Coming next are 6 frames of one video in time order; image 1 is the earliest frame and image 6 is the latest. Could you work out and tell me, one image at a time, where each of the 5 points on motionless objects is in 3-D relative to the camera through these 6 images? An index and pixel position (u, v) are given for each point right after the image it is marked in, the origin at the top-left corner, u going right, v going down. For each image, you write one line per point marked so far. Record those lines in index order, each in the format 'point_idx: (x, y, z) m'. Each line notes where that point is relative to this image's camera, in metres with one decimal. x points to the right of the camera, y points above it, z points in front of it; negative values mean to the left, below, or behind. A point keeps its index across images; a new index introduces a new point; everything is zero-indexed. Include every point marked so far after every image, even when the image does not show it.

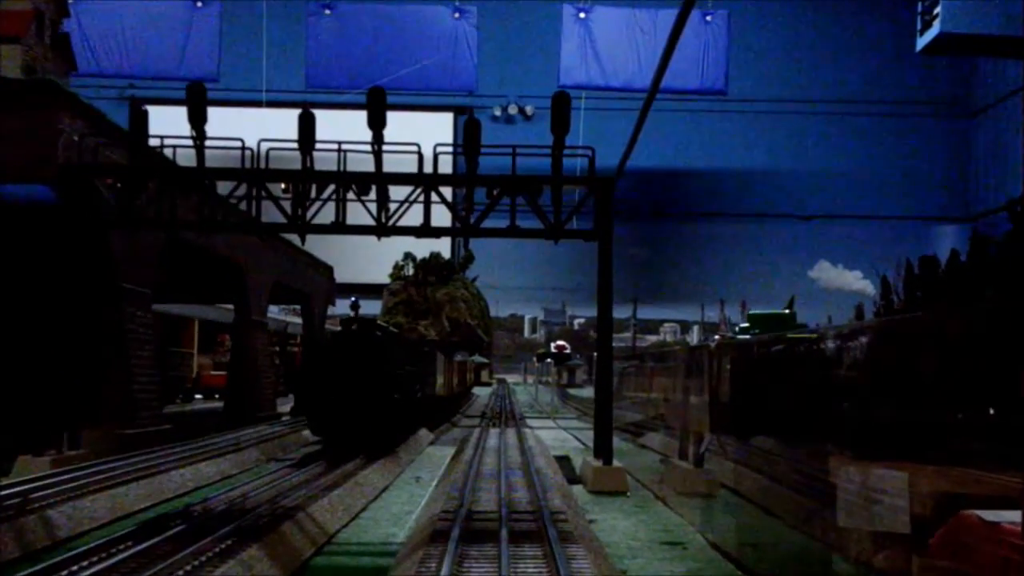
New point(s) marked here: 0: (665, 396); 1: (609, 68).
0: (+2.3, -1.6, +14.1) m
1: (+1.2, +2.8, +13.1) m
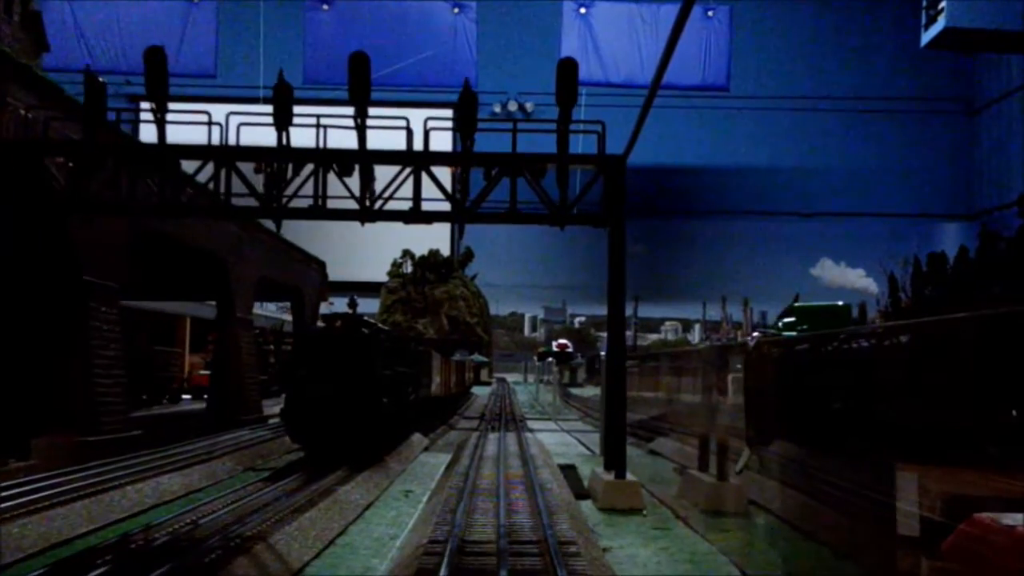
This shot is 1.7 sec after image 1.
0: (+2.3, -1.6, +13.5) m
1: (+1.2, +2.9, +12.5) m
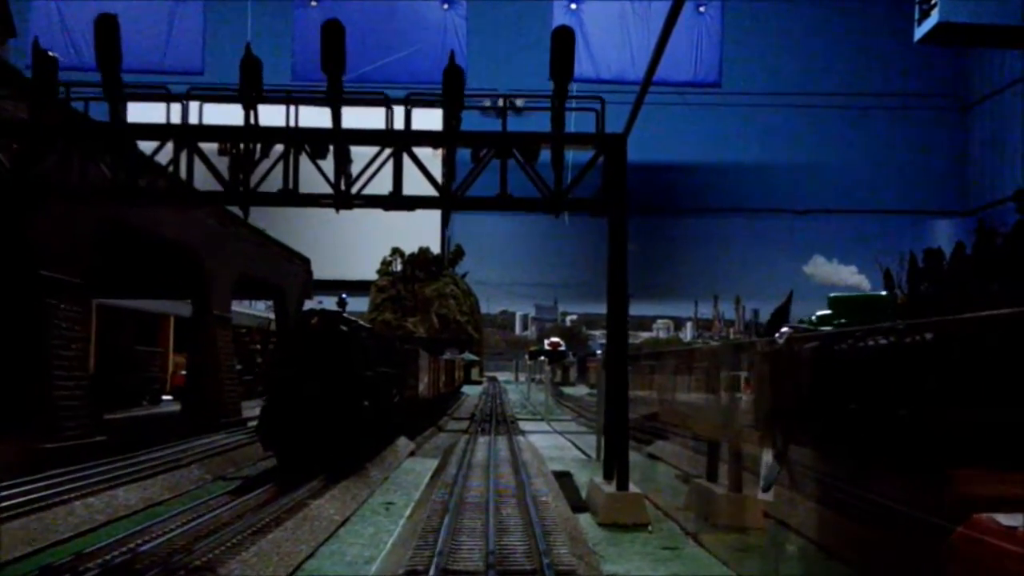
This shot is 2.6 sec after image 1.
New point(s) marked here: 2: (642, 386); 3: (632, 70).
0: (+2.2, -1.5, +13.1) m
1: (+1.1, +2.9, +12.0) m
2: (+2.1, -1.5, +15.6) m
3: (+1.5, +2.7, +11.8) m
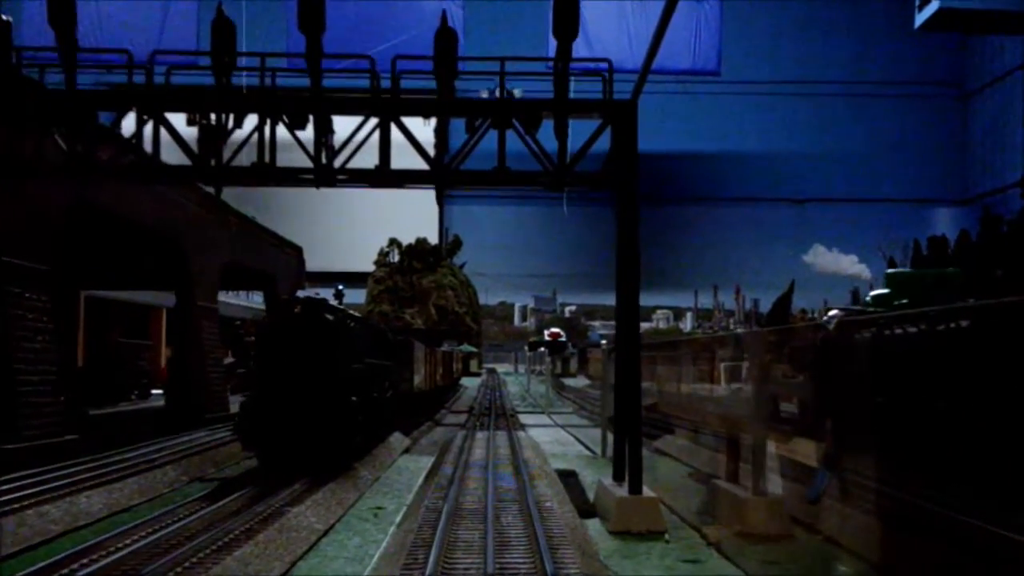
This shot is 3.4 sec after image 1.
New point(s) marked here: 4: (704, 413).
0: (+2.1, -1.4, +12.7) m
1: (+1.1, +3.0, +11.6) m
2: (+2.0, -1.3, +15.2) m
3: (+1.5, +2.8, +11.4) m
4: (+2.2, -1.4, +11.3) m
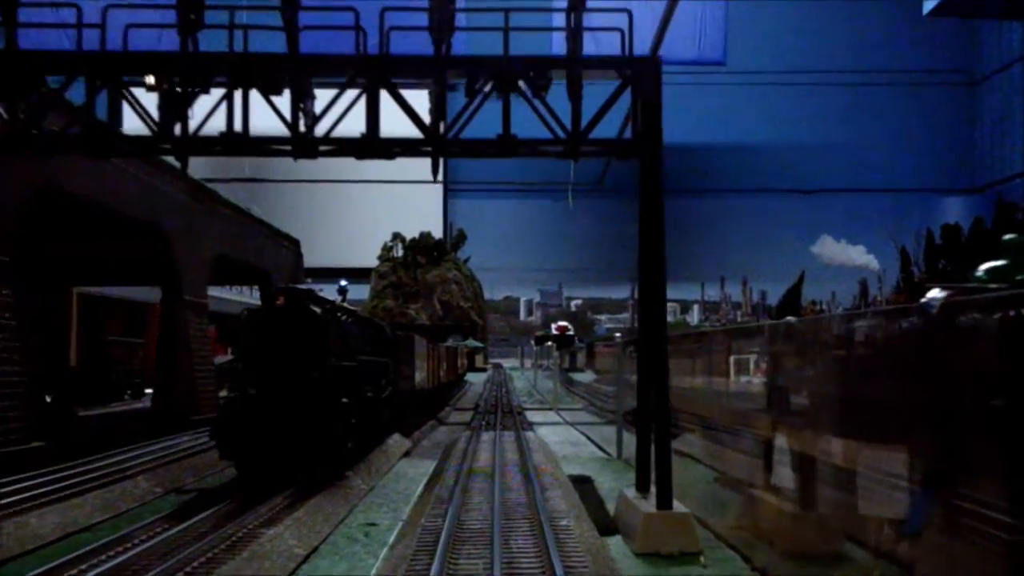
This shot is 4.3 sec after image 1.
0: (+2.2, -1.2, +12.2) m
1: (+1.1, +3.1, +11.0) m
2: (+2.1, -1.2, +14.7) m
3: (+1.5, +3.0, +10.8) m
4: (+2.3, -1.3, +10.8) m
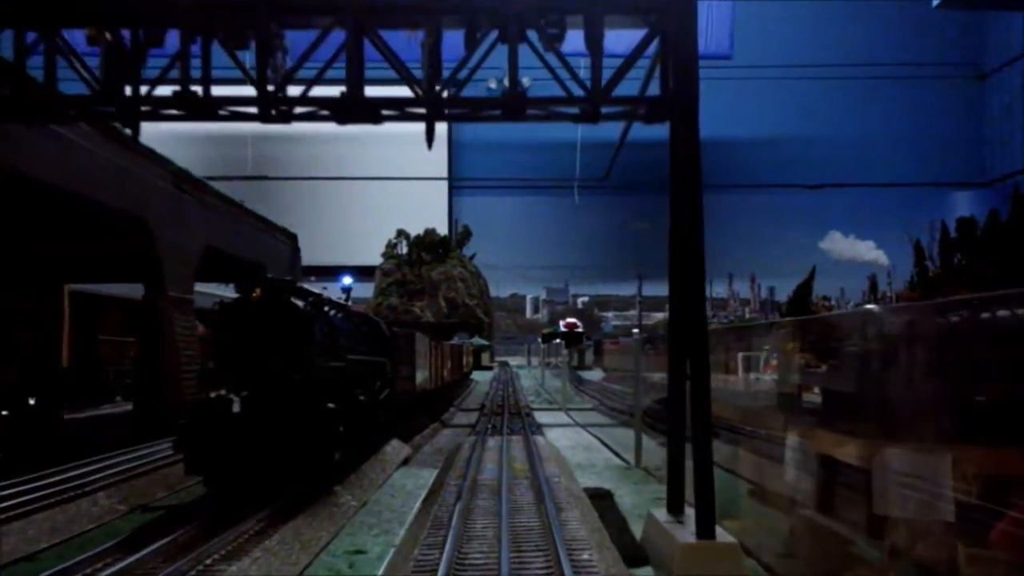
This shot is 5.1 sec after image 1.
0: (+2.3, -1.2, +11.6) m
1: (+1.2, +3.2, +10.5) m
2: (+2.2, -1.1, +14.1) m
3: (+1.6, +3.0, +10.3) m
4: (+2.4, -1.3, +10.2) m
